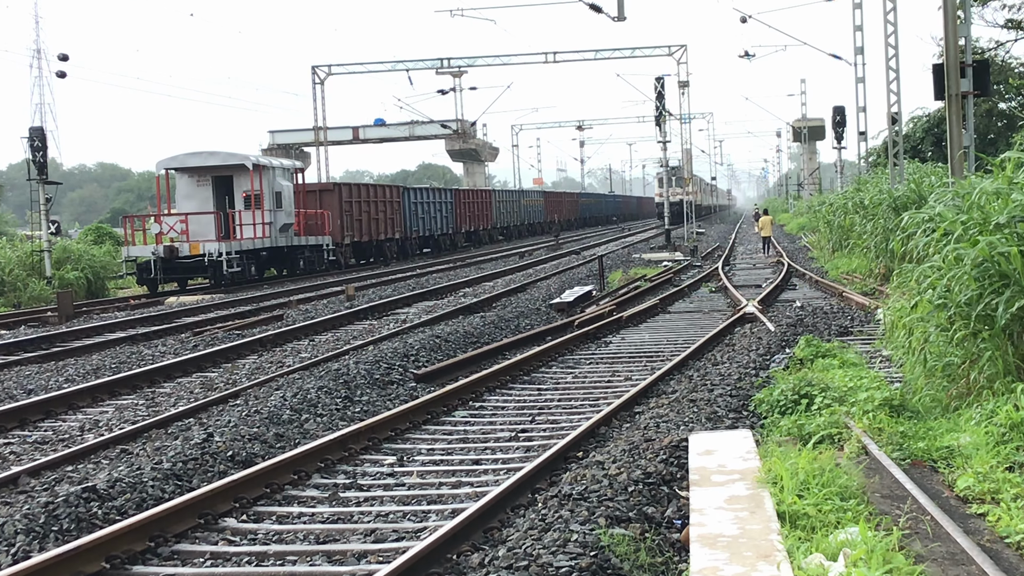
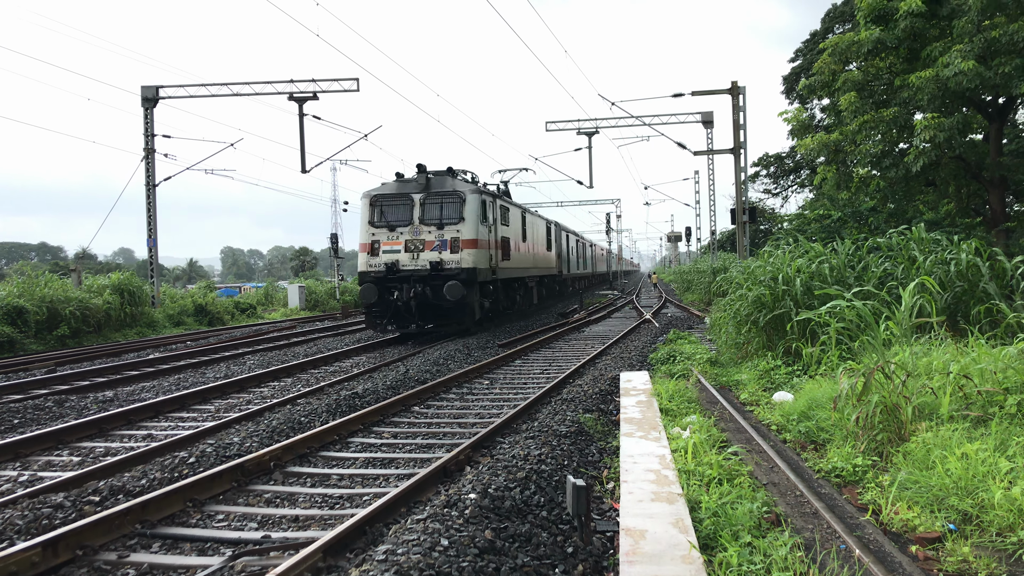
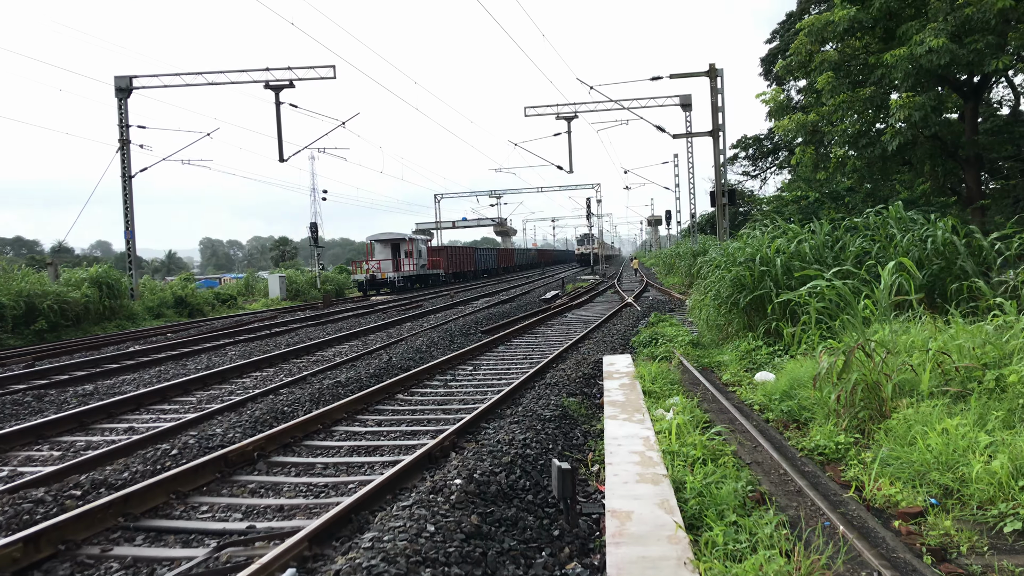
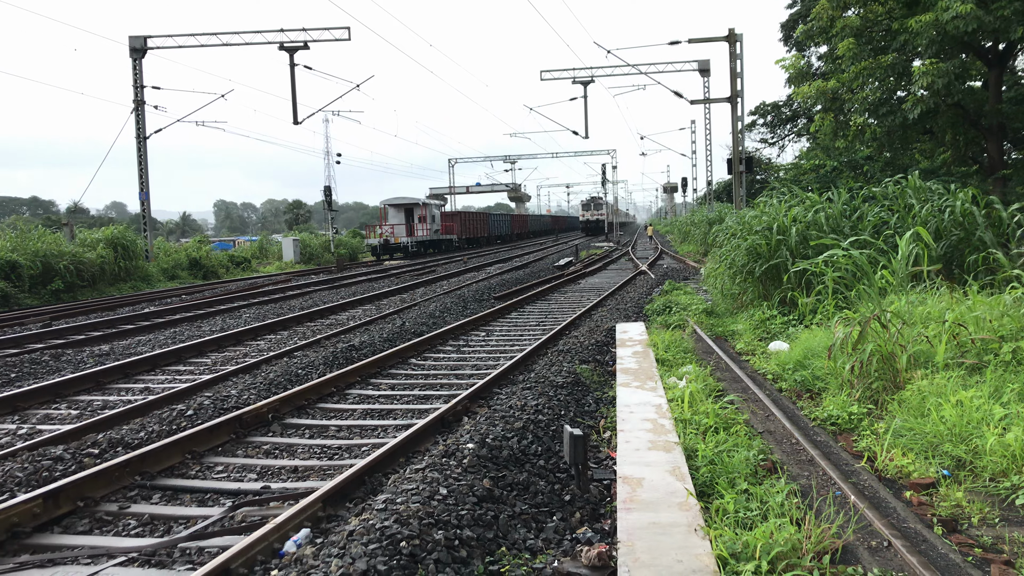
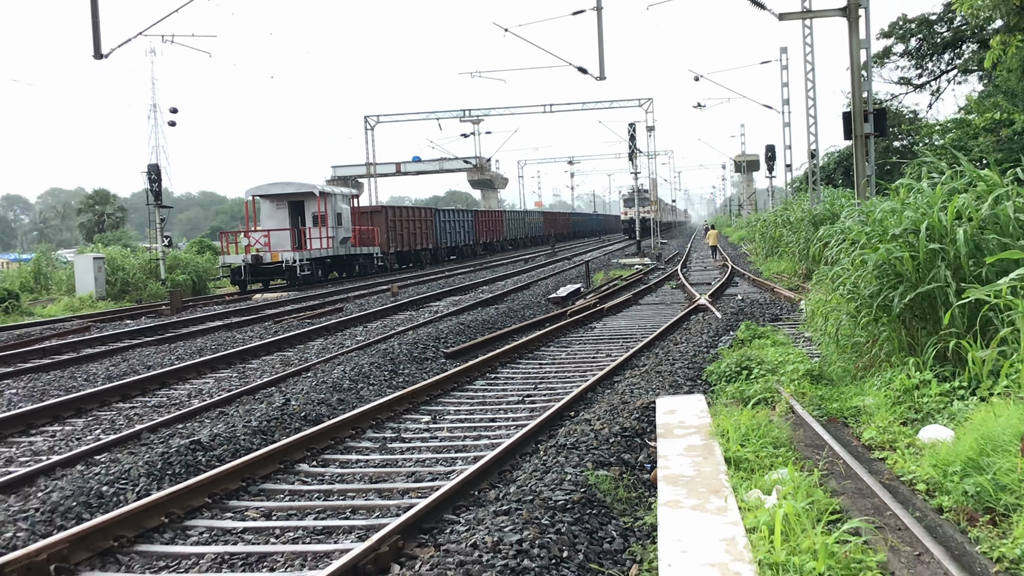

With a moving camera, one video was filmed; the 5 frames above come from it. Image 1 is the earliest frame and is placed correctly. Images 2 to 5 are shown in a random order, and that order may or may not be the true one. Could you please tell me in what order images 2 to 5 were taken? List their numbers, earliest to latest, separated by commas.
5, 3, 4, 2
